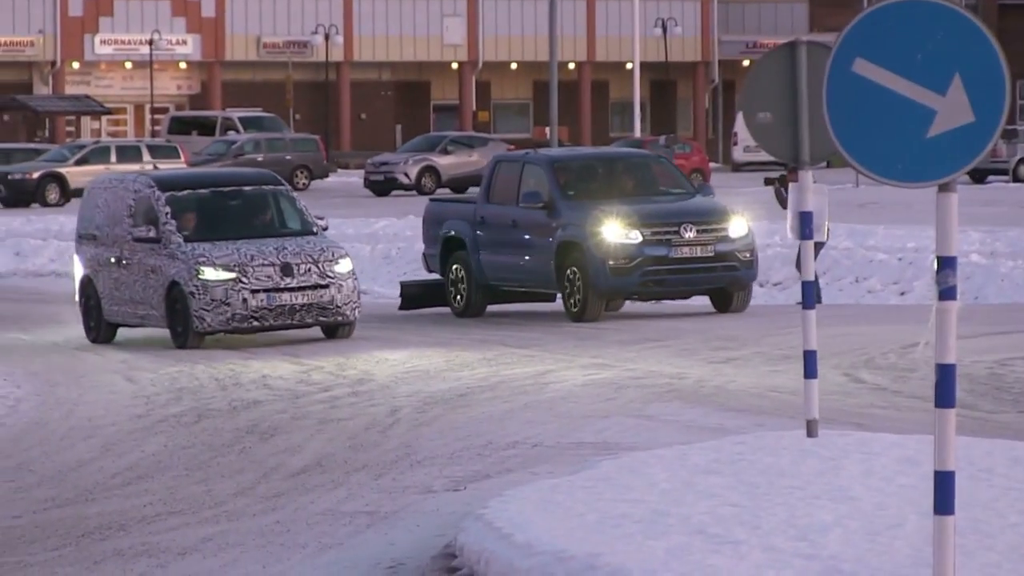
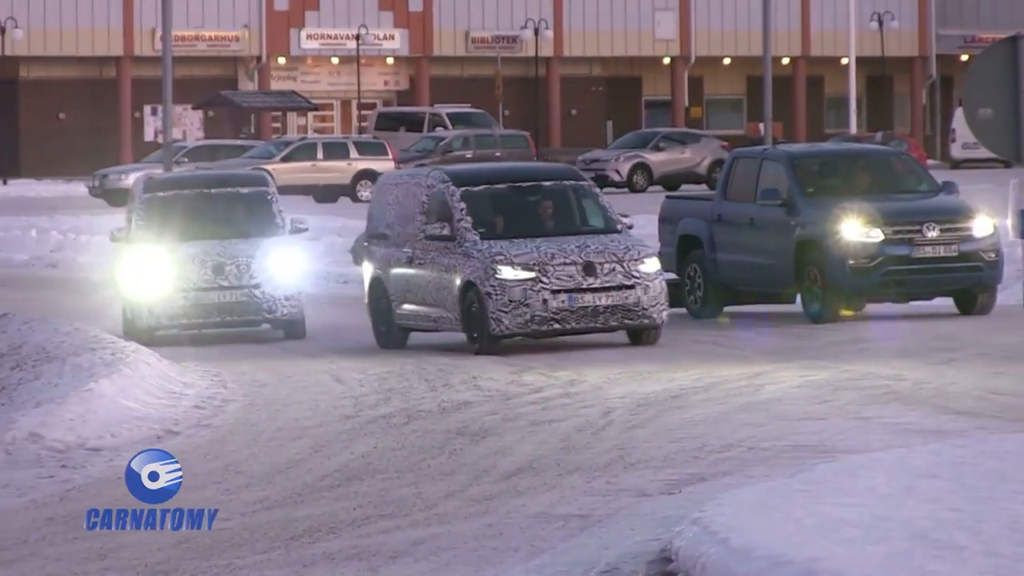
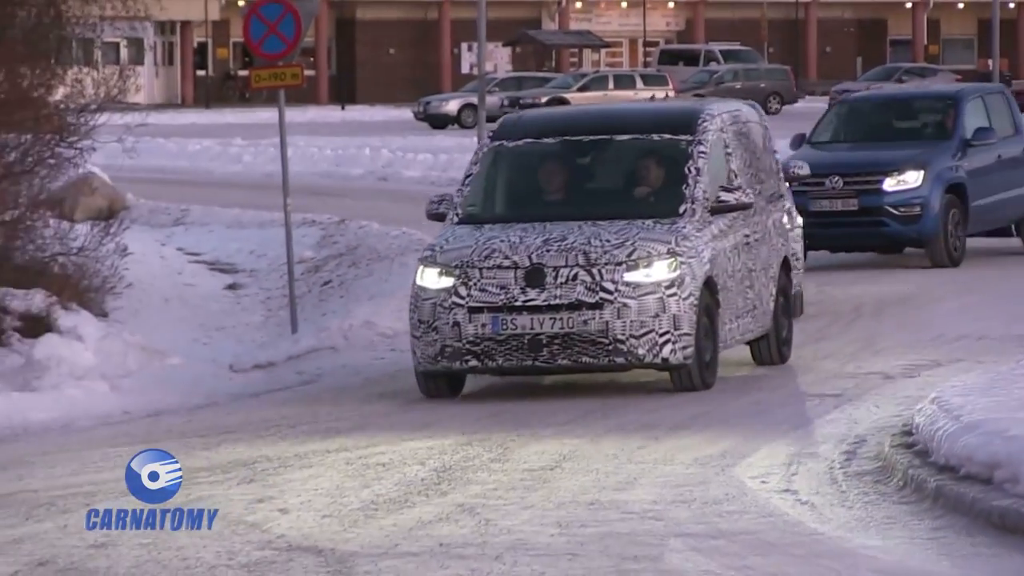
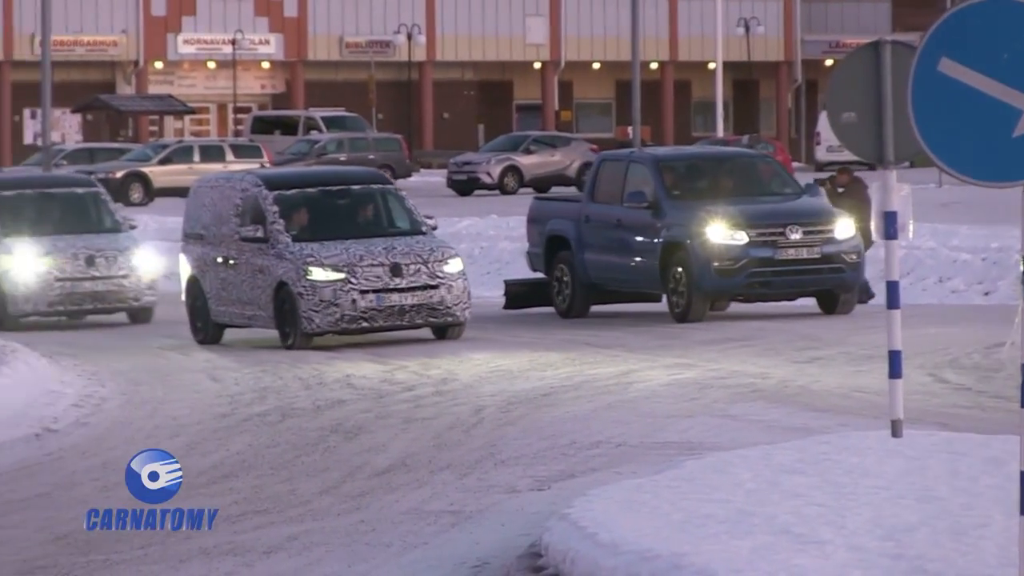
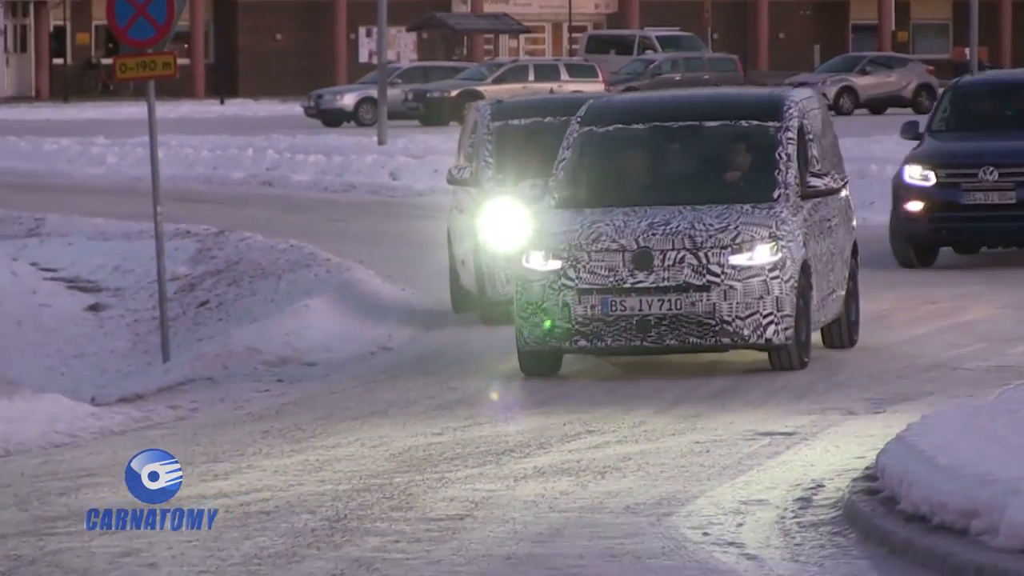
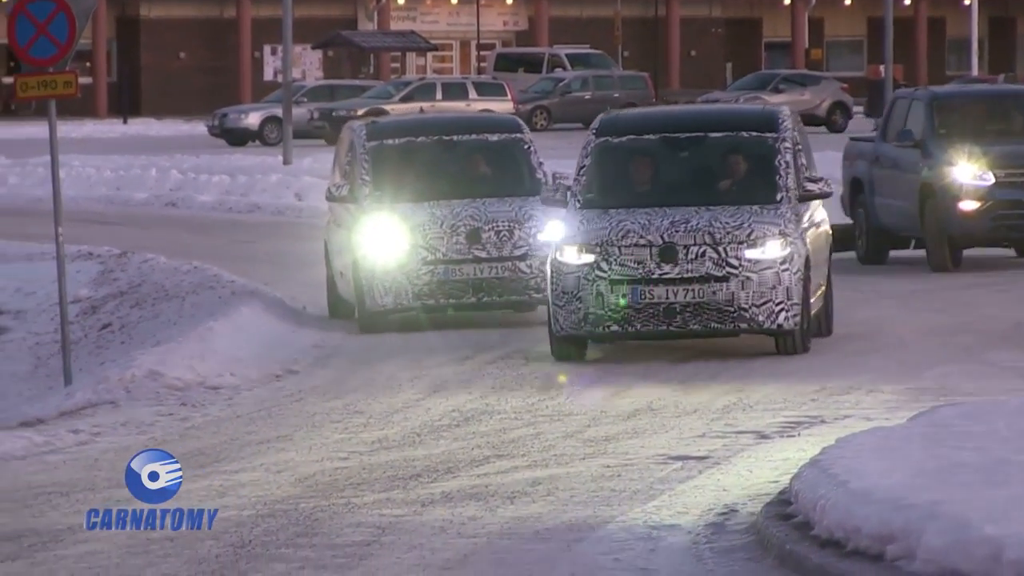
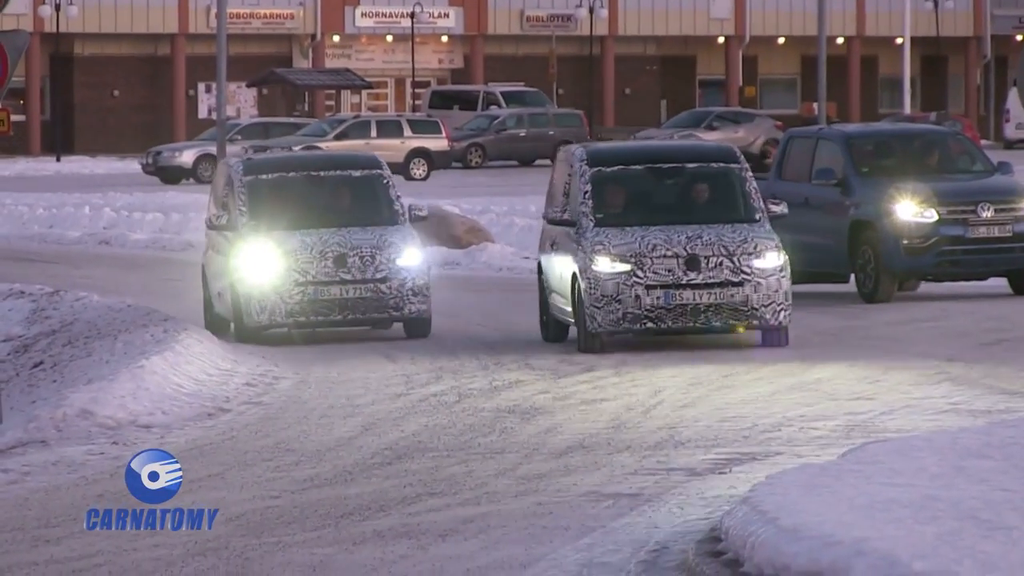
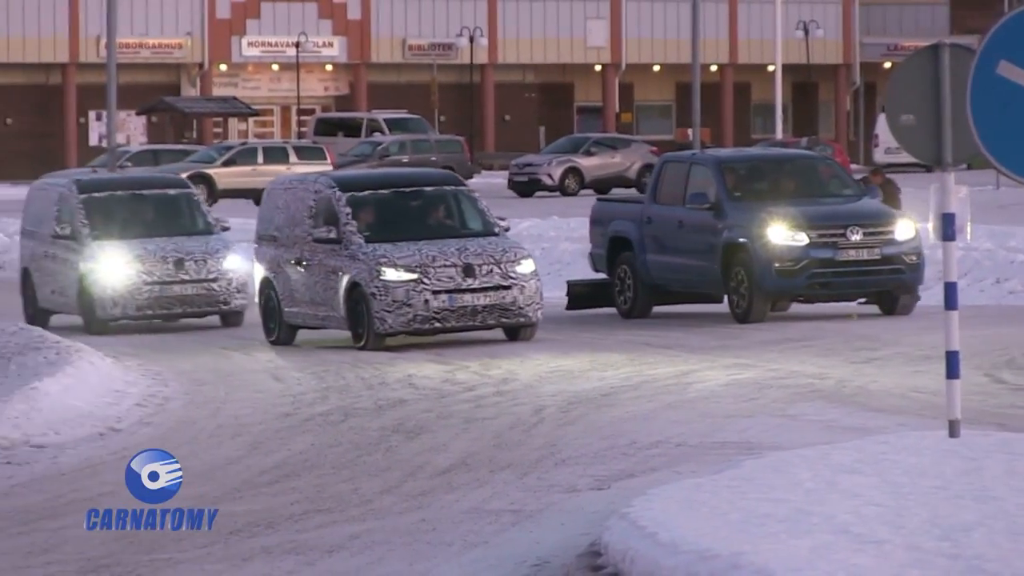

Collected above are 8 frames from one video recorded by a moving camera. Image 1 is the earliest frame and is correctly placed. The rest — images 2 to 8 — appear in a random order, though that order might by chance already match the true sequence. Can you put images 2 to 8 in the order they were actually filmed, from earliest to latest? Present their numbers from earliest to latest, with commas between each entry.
4, 8, 2, 7, 6, 5, 3
